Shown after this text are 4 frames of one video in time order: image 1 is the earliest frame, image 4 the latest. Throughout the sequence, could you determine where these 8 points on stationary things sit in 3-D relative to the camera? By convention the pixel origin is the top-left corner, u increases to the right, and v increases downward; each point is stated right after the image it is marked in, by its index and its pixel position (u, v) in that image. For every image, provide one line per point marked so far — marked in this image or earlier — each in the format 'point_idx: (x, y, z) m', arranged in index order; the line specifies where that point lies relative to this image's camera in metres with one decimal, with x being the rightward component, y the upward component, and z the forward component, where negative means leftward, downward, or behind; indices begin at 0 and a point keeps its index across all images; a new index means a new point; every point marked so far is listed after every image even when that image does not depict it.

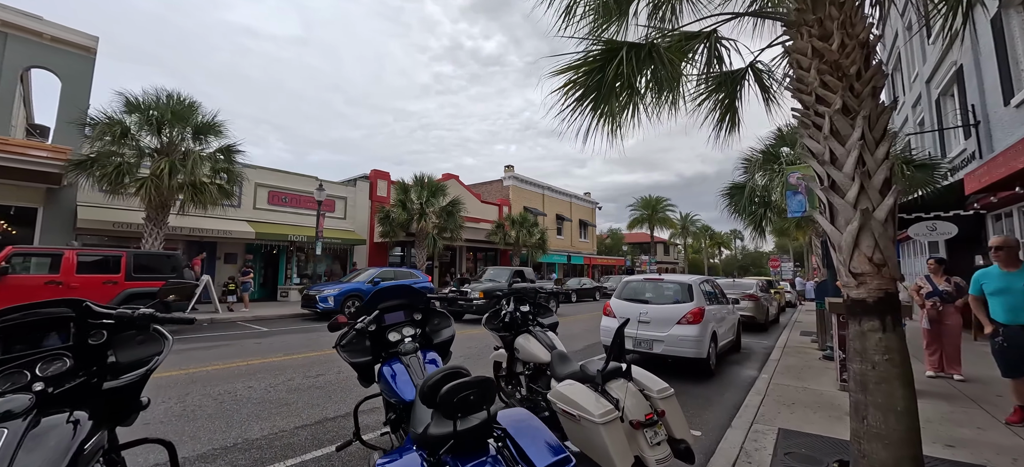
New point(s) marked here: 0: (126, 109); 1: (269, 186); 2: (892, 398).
0: (-10.1, +3.2, +10.0) m
1: (-10.2, +2.0, +16.0) m
2: (+2.5, -1.1, +2.5) m
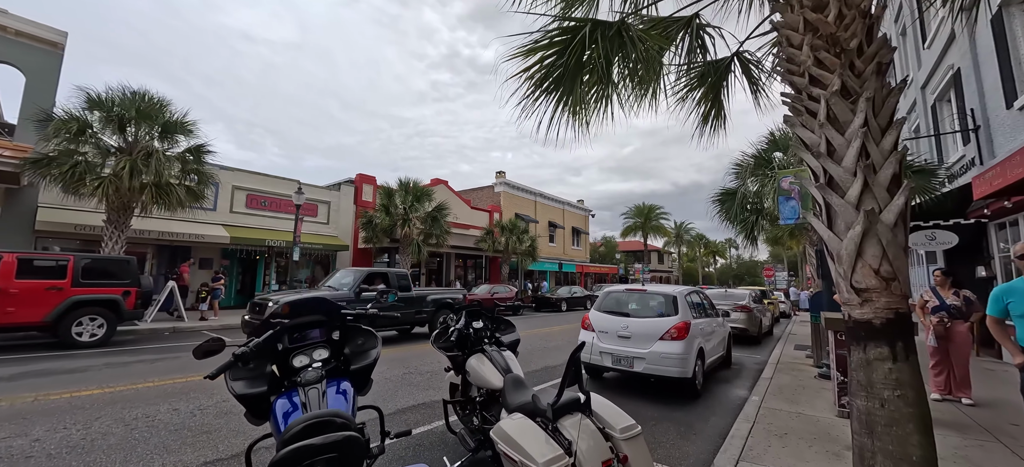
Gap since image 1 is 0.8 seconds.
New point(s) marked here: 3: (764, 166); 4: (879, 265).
0: (-10.5, +3.2, +9.5) m
1: (-10.7, +1.8, +15.4) m
2: (+2.1, -1.1, +2.1) m
3: (+6.4, +1.7, +9.7) m
4: (+2.0, -0.2, +2.1) m
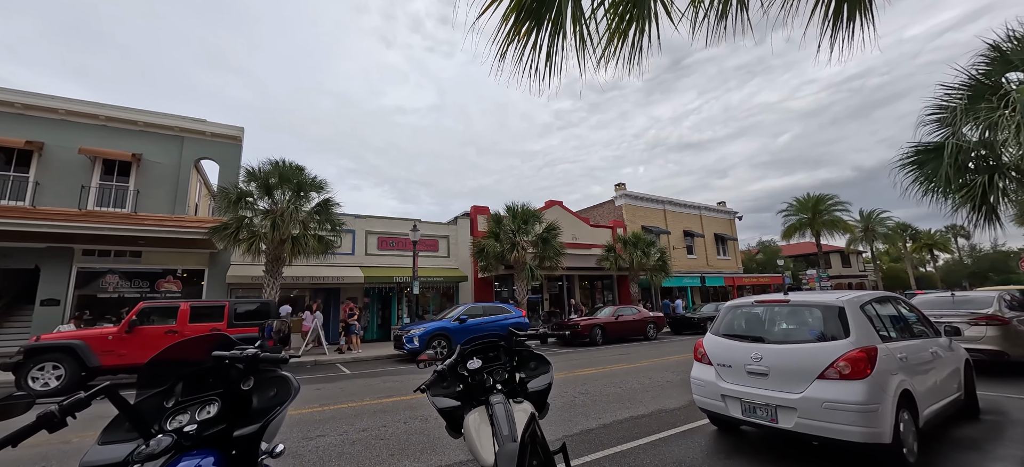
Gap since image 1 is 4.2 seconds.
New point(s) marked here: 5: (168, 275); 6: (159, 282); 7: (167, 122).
0: (-8.1, +1.7, +11.8) m
1: (-6.1, 0.0, +17.4) m
2: (+1.6, -0.8, +0.3) m
3: (+7.9, +2.2, +6.3) m
4: (+1.4, +0.2, +0.4) m
5: (-11.5, -1.4, +12.8) m
6: (-11.7, -1.6, +12.7) m
7: (-12.2, +3.9, +13.5) m
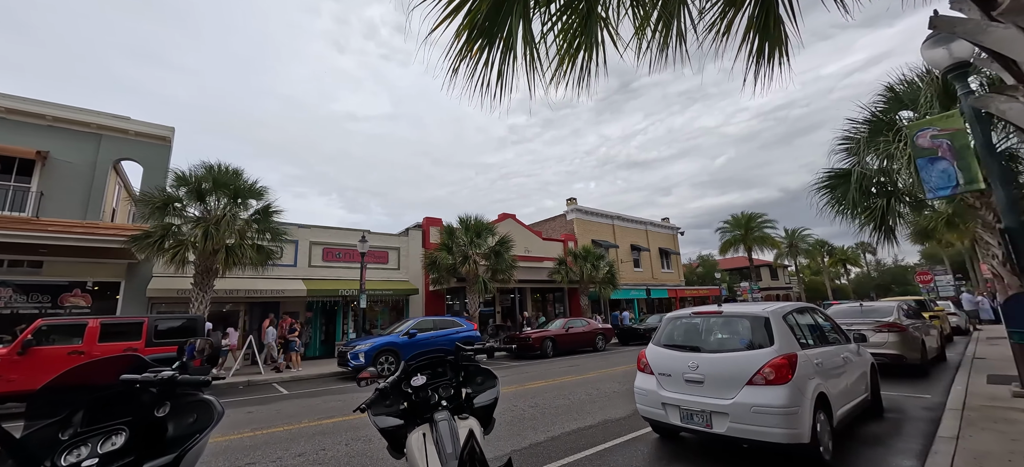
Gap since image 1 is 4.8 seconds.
0: (-9.5, +1.4, +10.8) m
1: (-8.2, -0.4, +16.5) m
2: (+1.5, -0.8, +0.5) m
3: (+7.1, +1.9, +7.2) m
4: (+1.3, +0.1, +0.6) m
5: (-13.0, -1.6, +11.3) m
6: (-13.2, -1.8, +11.2) m
7: (-13.7, +3.7, +12.1) m
